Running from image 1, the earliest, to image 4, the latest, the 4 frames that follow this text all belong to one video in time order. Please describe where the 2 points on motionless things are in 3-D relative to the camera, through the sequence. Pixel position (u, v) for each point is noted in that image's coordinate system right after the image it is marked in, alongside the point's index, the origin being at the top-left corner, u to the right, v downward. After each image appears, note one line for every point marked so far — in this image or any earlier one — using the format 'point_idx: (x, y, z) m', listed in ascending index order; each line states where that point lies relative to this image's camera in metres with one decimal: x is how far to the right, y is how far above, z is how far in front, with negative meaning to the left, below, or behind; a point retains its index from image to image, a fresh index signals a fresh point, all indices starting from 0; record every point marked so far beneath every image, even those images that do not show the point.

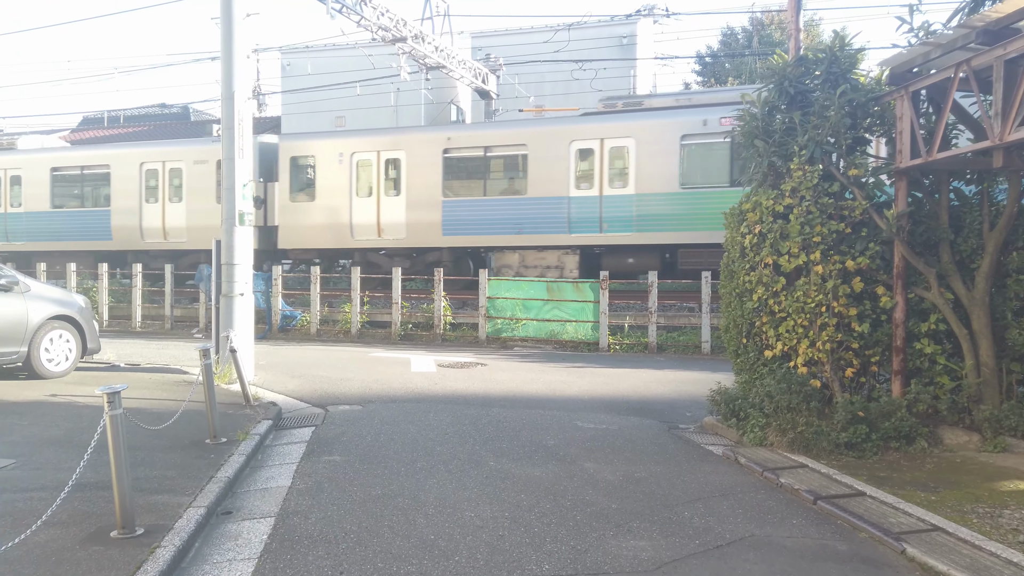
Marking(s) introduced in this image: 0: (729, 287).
0: (+2.3, 0.0, +8.0) m
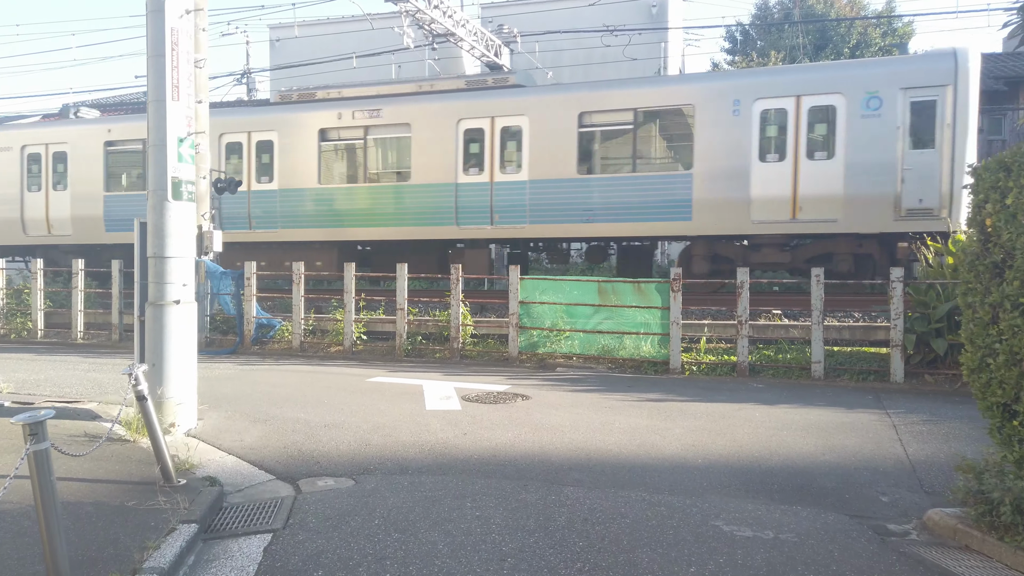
0: (+3.0, 0.0, +4.5) m
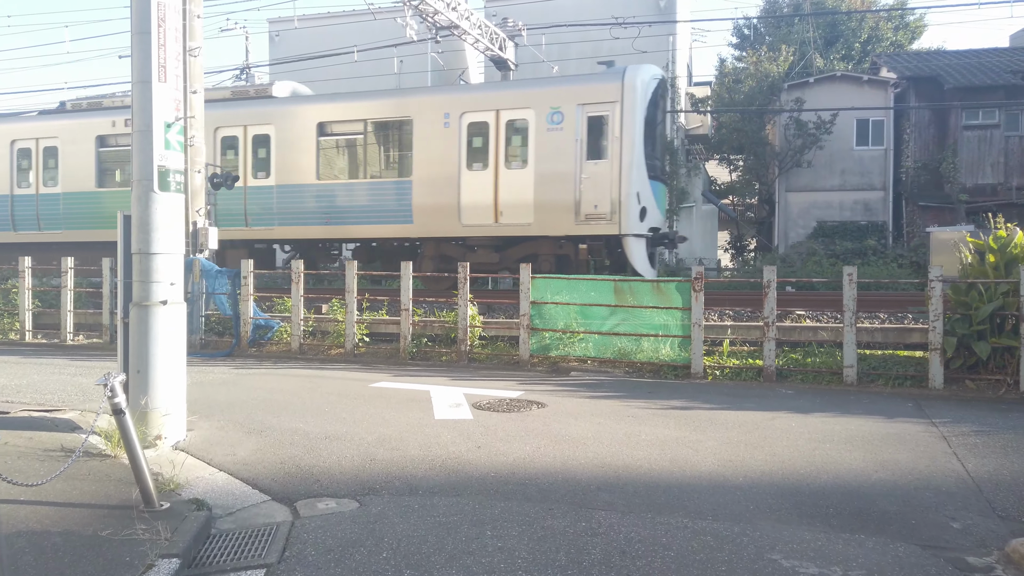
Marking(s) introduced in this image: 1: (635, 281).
0: (+3.1, 0.0, +3.9) m
1: (+1.7, +0.1, +10.7) m
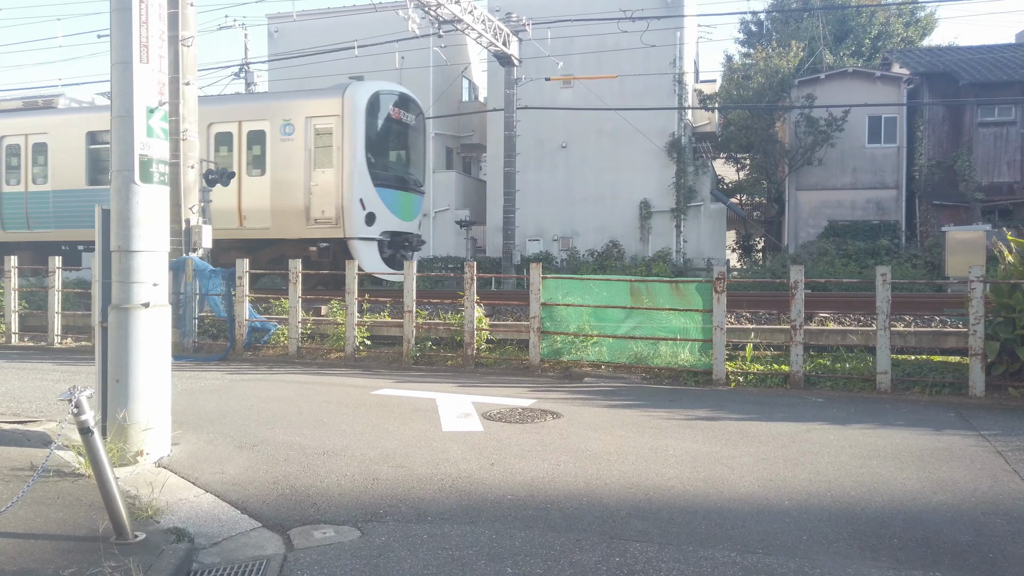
0: (+3.3, 0.0, +3.3) m
1: (+1.9, +0.1, +10.1) m
